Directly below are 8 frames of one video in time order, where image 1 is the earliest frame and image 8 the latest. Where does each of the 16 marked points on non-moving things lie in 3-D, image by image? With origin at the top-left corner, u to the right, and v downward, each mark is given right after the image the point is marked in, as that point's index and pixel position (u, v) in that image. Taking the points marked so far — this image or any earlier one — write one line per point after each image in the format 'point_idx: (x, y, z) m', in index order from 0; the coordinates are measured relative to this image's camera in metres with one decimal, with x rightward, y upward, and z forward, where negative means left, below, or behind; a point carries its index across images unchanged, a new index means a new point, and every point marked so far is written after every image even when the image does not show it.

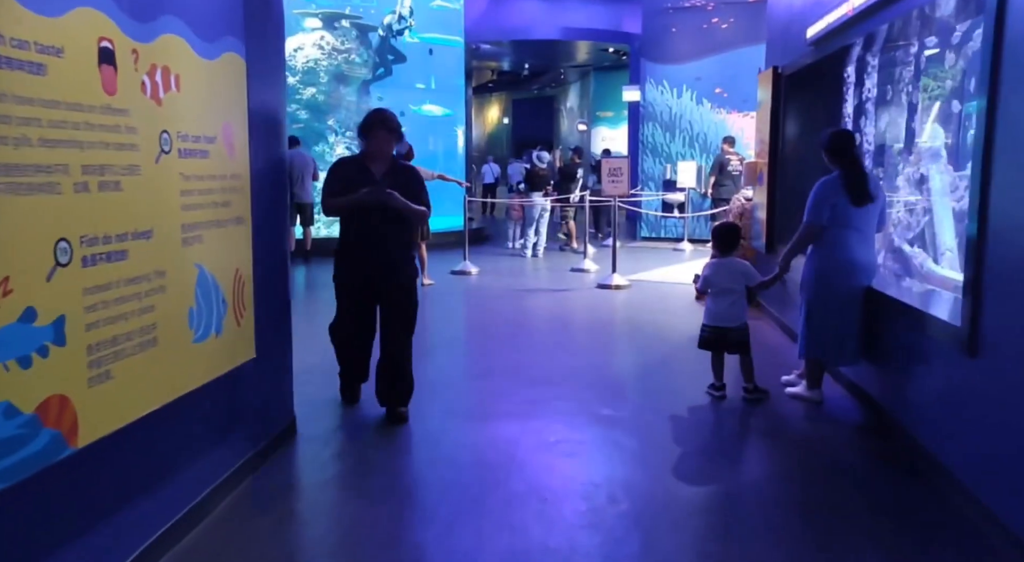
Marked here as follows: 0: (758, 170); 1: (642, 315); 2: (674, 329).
0: (+2.2, +1.0, +7.8) m
1: (+1.2, -0.3, +8.0) m
2: (+1.4, -0.4, +7.4) m
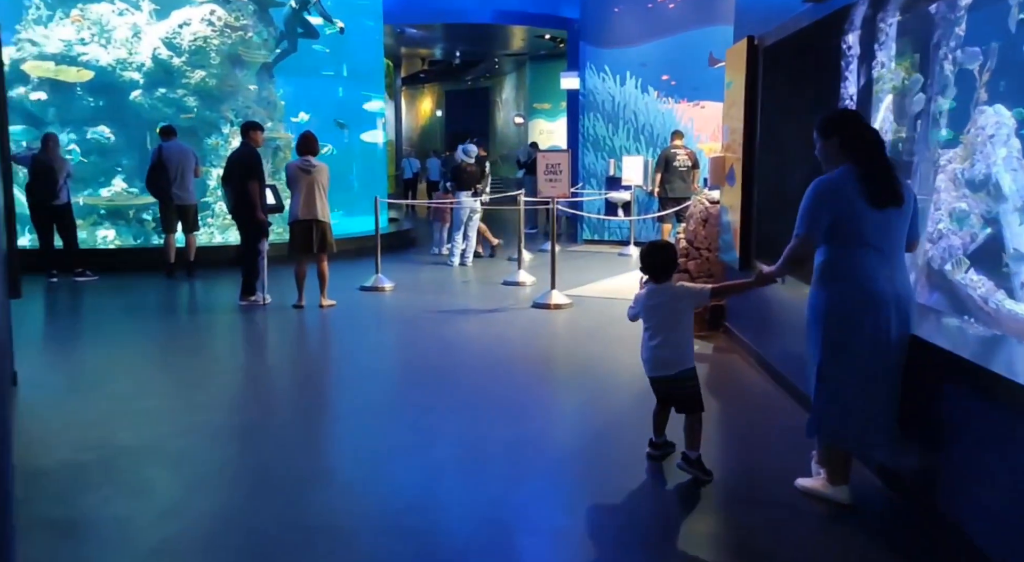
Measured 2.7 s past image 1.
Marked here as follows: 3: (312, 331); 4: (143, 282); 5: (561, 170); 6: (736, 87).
0: (+1.6, +0.8, +6.4) m
1: (+0.5, -0.5, +6.5) m
2: (+0.8, -0.6, +5.9) m
3: (-1.7, -0.4, +7.4) m
4: (-4.0, 0.0, +9.4) m
5: (+0.5, +1.0, +8.1) m
6: (+1.6, +1.4, +6.1) m
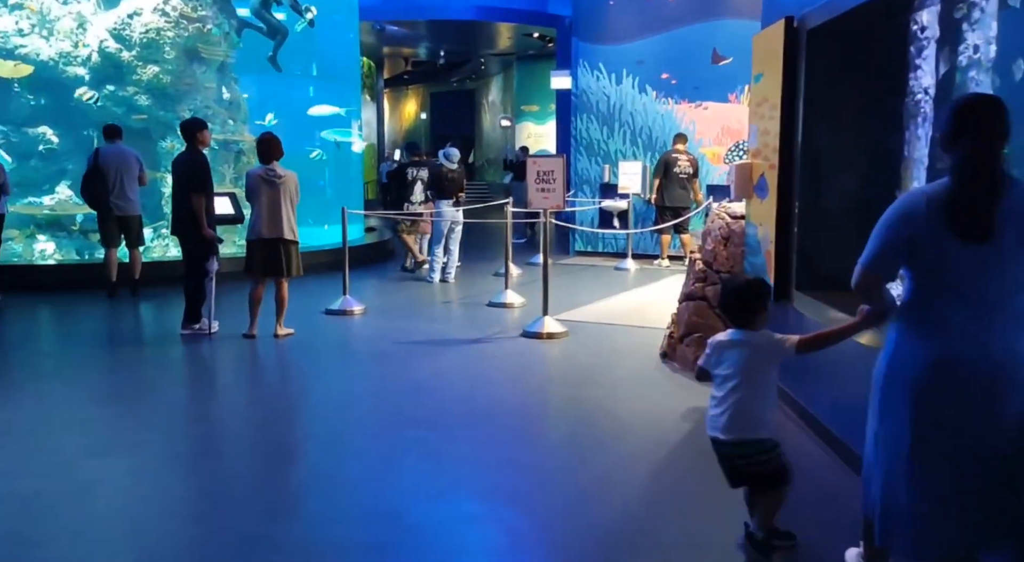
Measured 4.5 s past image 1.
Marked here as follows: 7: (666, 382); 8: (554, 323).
0: (+1.5, +0.6, +5.4) m
1: (+0.5, -0.7, +5.4) m
2: (+0.7, -0.8, +4.8) m
3: (-1.8, -0.6, +6.3) m
4: (-4.2, -0.2, +8.3) m
5: (+0.3, +0.8, +7.0) m
6: (+1.5, +1.2, +5.1) m
7: (+1.0, -0.7, +5.5) m
8: (+0.3, -0.3, +7.0) m
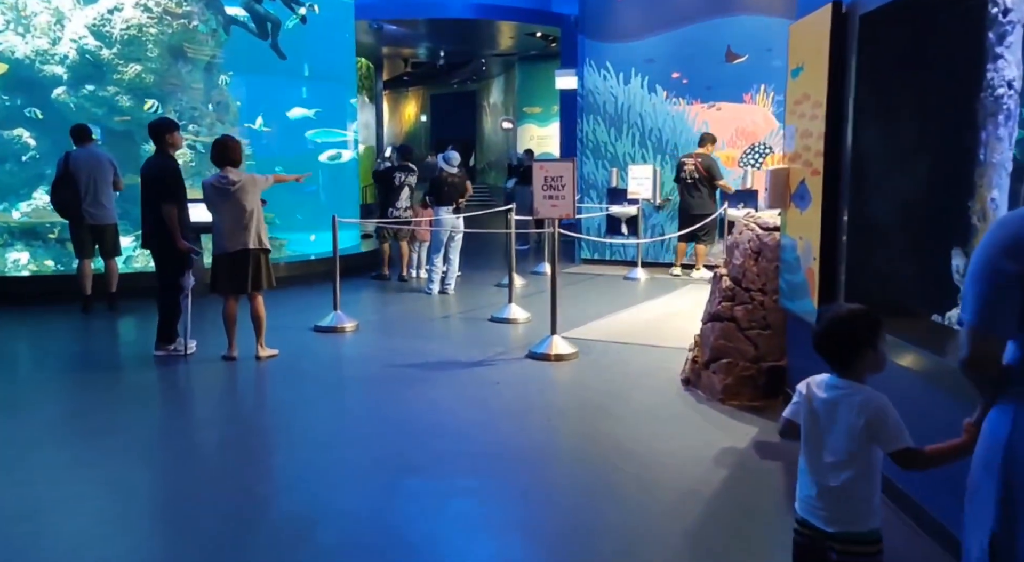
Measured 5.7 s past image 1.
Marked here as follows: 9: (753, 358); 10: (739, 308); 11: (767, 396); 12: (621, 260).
0: (+1.5, +0.5, +4.8) m
1: (+0.5, -0.8, +4.8) m
2: (+0.7, -0.9, +4.2) m
3: (-1.8, -0.7, +5.7) m
4: (-4.1, -0.3, +7.7) m
5: (+0.4, +0.7, +6.4) m
6: (+1.5, +1.1, +4.5) m
7: (+1.0, -0.8, +4.9) m
8: (+0.4, -0.5, +6.4) m
9: (+1.5, -0.5, +5.2) m
10: (+1.4, -0.2, +5.2) m
11: (+1.5, -0.7, +5.2) m
12: (+1.5, +0.3, +11.9) m
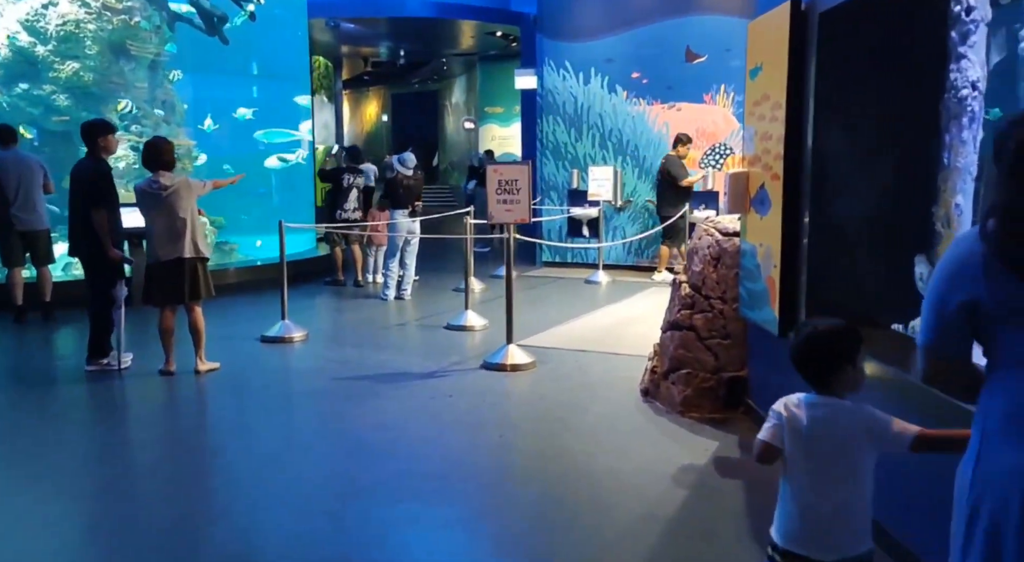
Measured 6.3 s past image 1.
0: (+1.3, +0.5, +4.6) m
1: (+0.2, -0.9, +4.6) m
2: (+0.5, -1.0, +4.0) m
3: (-2.1, -0.8, +5.4) m
4: (-4.5, -0.4, +7.3) m
5: (0.0, +0.7, +6.2) m
6: (+1.3, +1.0, +4.3) m
7: (+0.8, -0.8, +4.8) m
8: (0.0, -0.5, +6.2) m
9: (+1.2, -0.5, +5.0) m
10: (+1.1, -0.2, +5.0) m
11: (+1.2, -0.7, +5.0) m
12: (+1.0, +0.3, +11.8) m
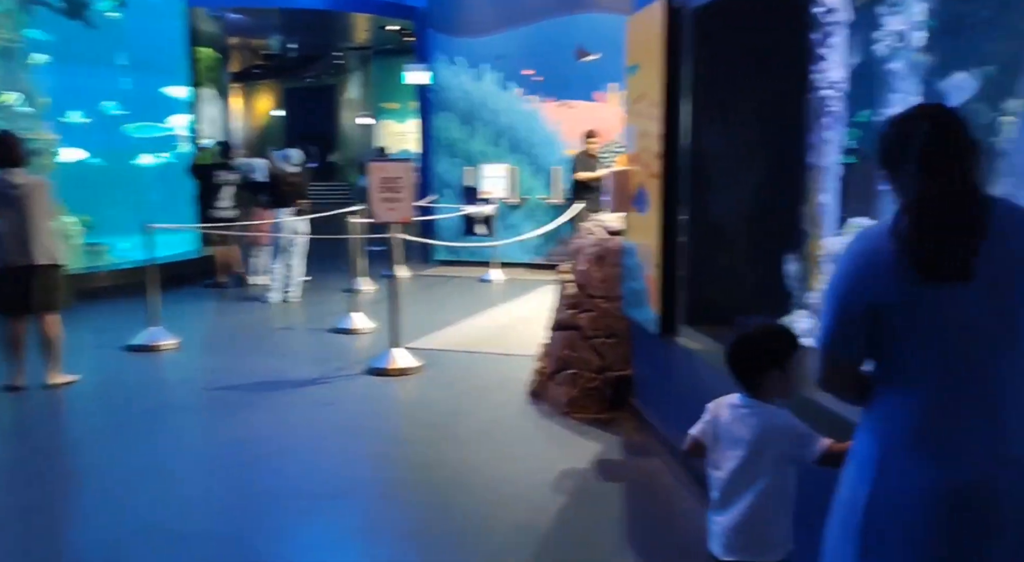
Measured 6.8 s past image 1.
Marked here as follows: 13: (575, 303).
0: (+0.6, +0.5, +4.5) m
1: (-0.4, -0.9, +4.4) m
2: (-0.1, -1.0, +3.9) m
3: (-2.8, -0.8, +5.0) m
4: (-5.4, -0.5, +6.6) m
5: (-0.8, +0.7, +6.0) m
6: (+0.7, +1.1, +4.3) m
7: (+0.1, -0.8, +4.7) m
8: (-0.8, -0.5, +6.0) m
9: (+0.5, -0.5, +5.0) m
10: (+0.4, -0.2, +5.0) m
11: (+0.6, -0.7, +5.0) m
12: (-0.5, +0.3, +11.6) m
13: (+0.4, -0.1, +5.0) m
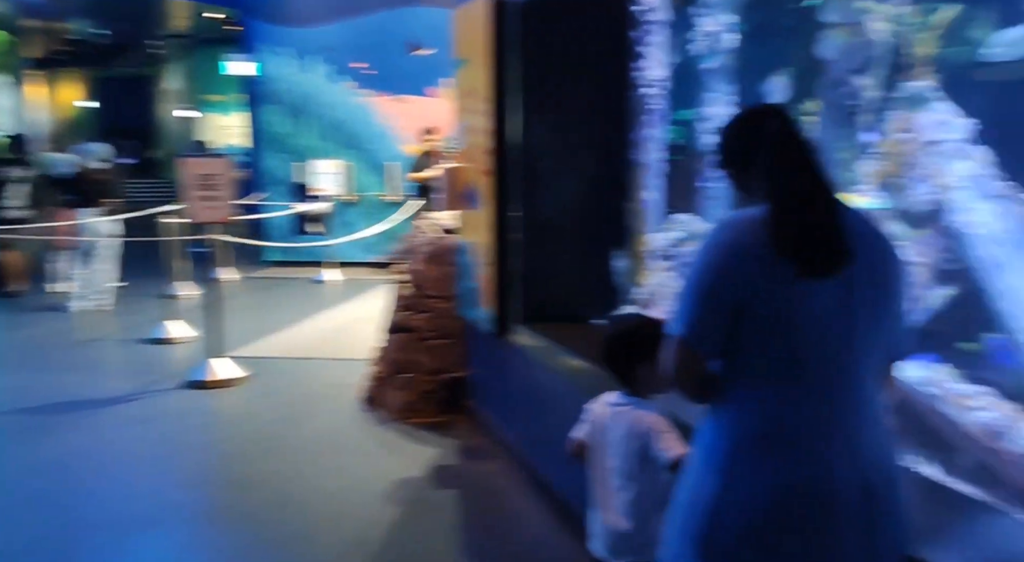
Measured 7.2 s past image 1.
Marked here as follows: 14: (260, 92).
0: (-0.3, +0.5, +4.4) m
1: (-1.2, -0.9, +4.2) m
2: (-0.8, -1.0, +3.7) m
3: (-3.7, -0.9, +4.3) m
4: (-6.5, -0.6, +5.4) m
5: (-1.9, +0.6, +5.6) m
6: (-0.2, +1.1, +4.2) m
7: (-0.7, -0.8, +4.5) m
8: (-1.9, -0.5, +5.7) m
9: (-0.4, -0.5, +4.9) m
10: (-0.5, -0.2, +4.8) m
11: (-0.4, -0.7, +4.9) m
12: (-2.6, +0.3, +11.2) m
13: (-0.6, -0.1, +4.9) m
14: (-3.2, +2.4, +11.0) m
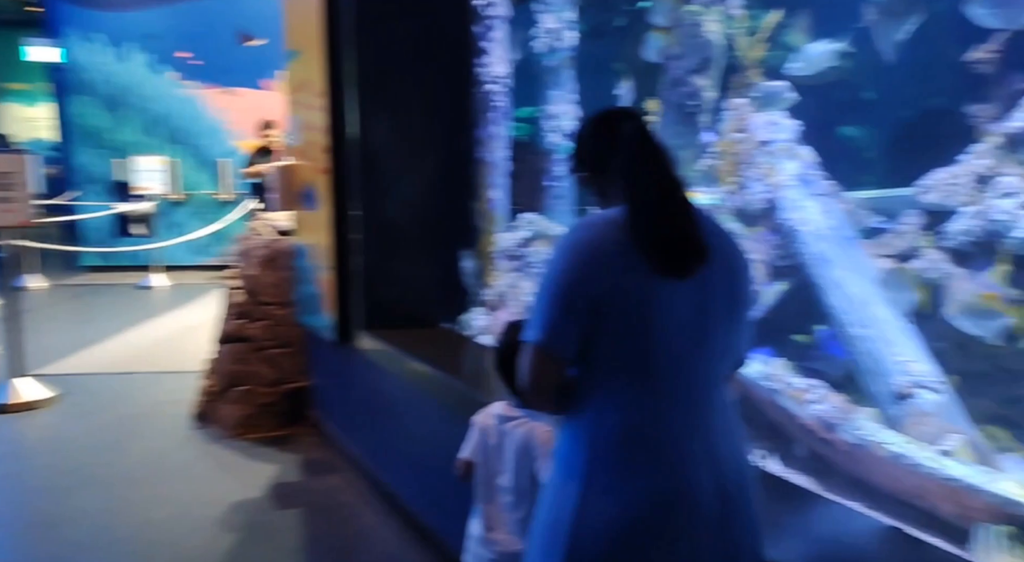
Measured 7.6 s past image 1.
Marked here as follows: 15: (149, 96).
0: (-1.0, +0.5, +4.2) m
1: (-1.9, -0.9, +3.7) m
2: (-1.4, -1.0, +3.3) m
3: (-4.3, -1.0, +3.4) m
4: (-7.4, -0.8, +4.0) m
5: (-2.9, +0.6, +5.1) m
6: (-0.9, +1.0, +3.9) m
7: (-1.5, -0.9, +4.1) m
8: (-2.8, -0.6, +5.1) m
9: (-1.3, -0.5, +4.5) m
10: (-1.3, -0.2, +4.5) m
11: (-1.2, -0.8, +4.6) m
12: (-4.5, +0.2, +10.4) m
13: (-1.4, -0.2, +4.5) m
14: (-5.1, +2.3, +10.1) m
15: (-4.2, +2.2, +10.1) m
